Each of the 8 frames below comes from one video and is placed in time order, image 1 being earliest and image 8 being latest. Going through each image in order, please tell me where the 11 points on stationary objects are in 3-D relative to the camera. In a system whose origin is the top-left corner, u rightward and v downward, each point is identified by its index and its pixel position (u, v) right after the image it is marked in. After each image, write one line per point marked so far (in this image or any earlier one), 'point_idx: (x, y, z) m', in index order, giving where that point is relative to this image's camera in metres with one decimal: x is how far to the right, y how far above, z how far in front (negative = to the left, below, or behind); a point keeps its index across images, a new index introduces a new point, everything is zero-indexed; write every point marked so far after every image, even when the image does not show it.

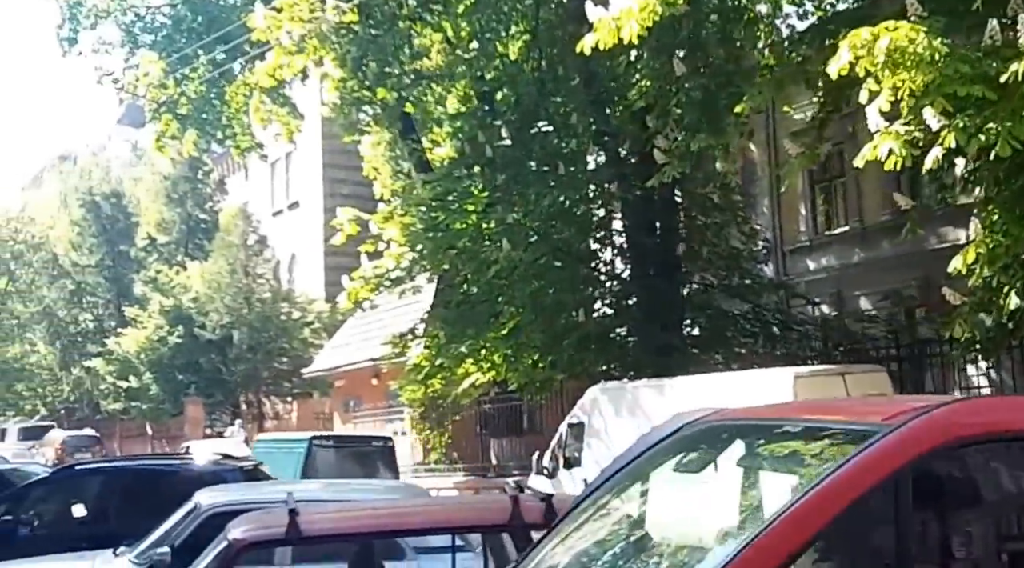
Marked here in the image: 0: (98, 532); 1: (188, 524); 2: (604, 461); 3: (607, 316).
0: (-3.2, -2.0, +11.1) m
1: (-1.9, -1.4, +8.4) m
2: (+1.0, -1.9, +14.9) m
3: (+1.2, -0.4, +18.8) m
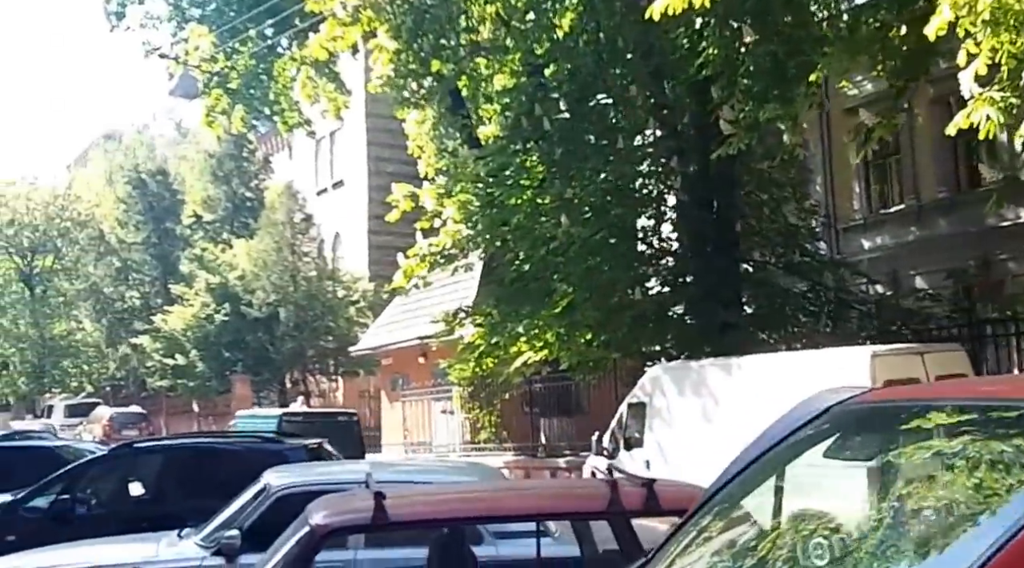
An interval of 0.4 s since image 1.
0: (-2.7, -1.8, +10.9) m
1: (-1.5, -1.3, +8.1) m
2: (+1.6, -1.6, +14.6) m
3: (+1.9, -0.1, +18.4) m
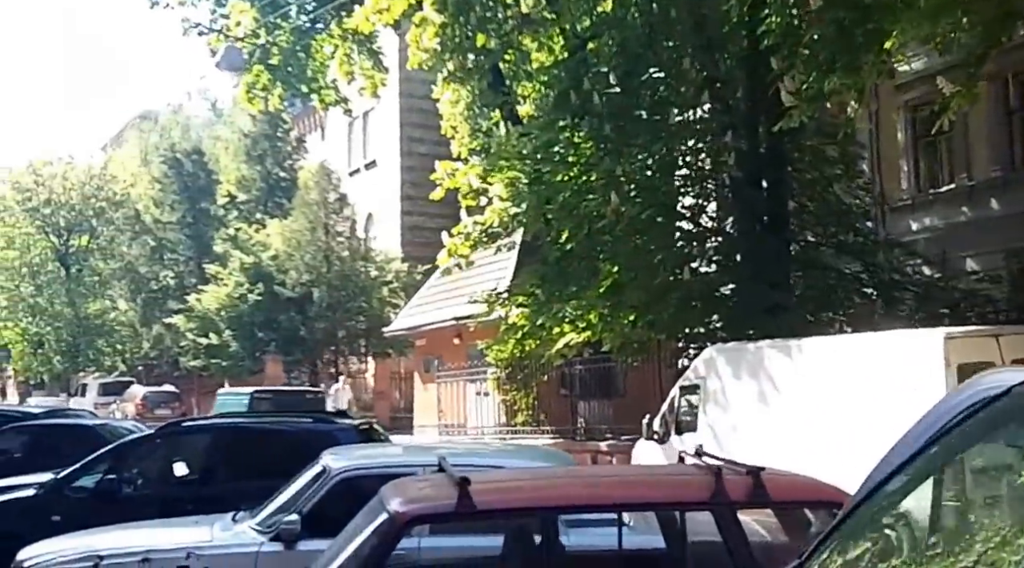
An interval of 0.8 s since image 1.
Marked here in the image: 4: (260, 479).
0: (-2.3, -1.6, +10.6) m
1: (-1.1, -1.1, +7.8) m
2: (+2.1, -1.4, +14.2) m
3: (+2.5, +0.1, +18.0) m
4: (-1.9, -1.5, +10.7) m
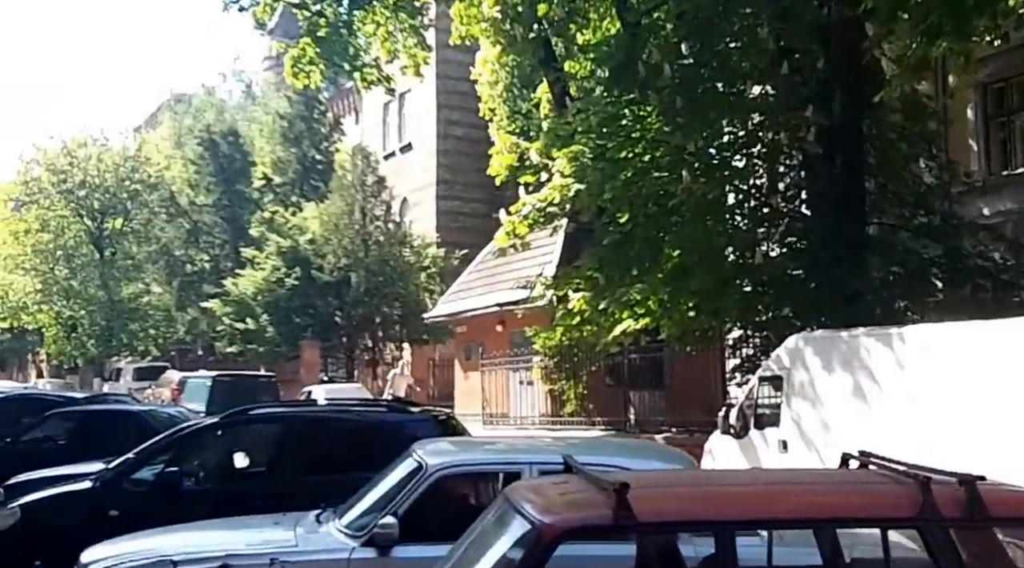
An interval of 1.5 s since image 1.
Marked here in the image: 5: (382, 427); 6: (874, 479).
0: (-1.7, -1.4, +9.8) m
1: (-0.5, -1.0, +7.0) m
2: (+2.8, -1.2, +13.3) m
3: (+3.3, +0.3, +17.1) m
4: (-1.3, -1.3, +9.9) m
5: (-0.9, -1.0, +10.1) m
6: (+1.3, -0.7, +4.9) m
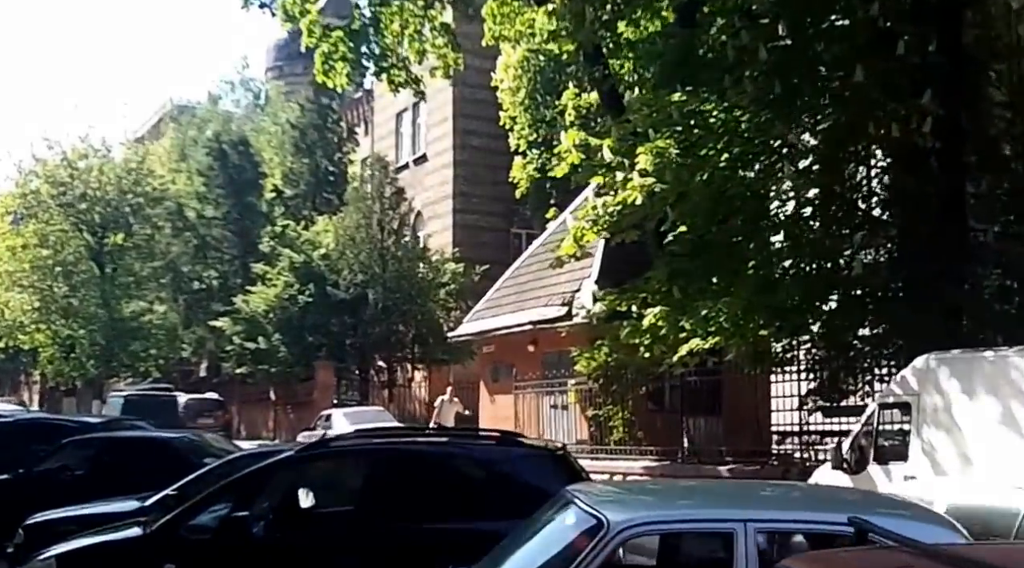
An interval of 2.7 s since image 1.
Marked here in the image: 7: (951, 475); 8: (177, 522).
0: (-0.9, -1.4, +7.9) m
1: (+0.3, -1.0, +5.1) m
2: (+3.5, -1.3, +11.5) m
3: (+4.0, +0.2, +15.3) m
4: (-0.5, -1.4, +8.0) m
5: (-0.1, -1.1, +8.3) m
6: (+2.1, -0.6, +3.1) m
7: (+3.6, -1.5, +11.5) m
8: (-2.0, -1.4, +8.3) m
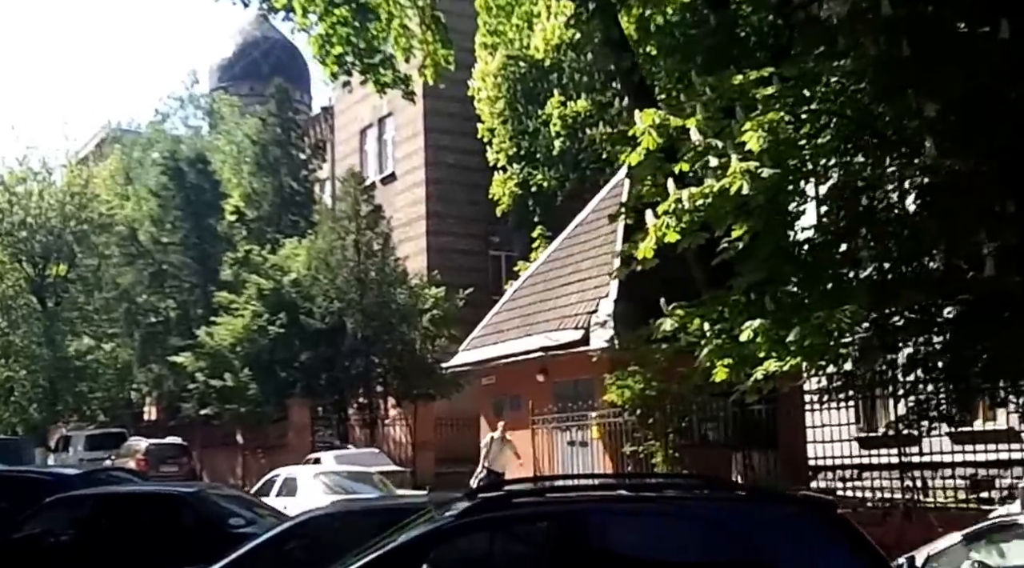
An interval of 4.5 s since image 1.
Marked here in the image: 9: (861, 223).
0: (+0.2, -1.4, +5.2) m
1: (+1.5, -0.9, +2.5) m
2: (+4.4, -1.3, +9.0) m
3: (+4.6, +0.2, +12.8) m
4: (+0.5, -1.3, +5.3) m
5: (+0.9, -1.0, +5.6) m
6: (+3.3, -0.4, +0.5) m
7: (+4.4, -1.4, +9.0) m
8: (-1.0, -1.4, +5.5) m
9: (+3.2, +0.6, +12.4) m
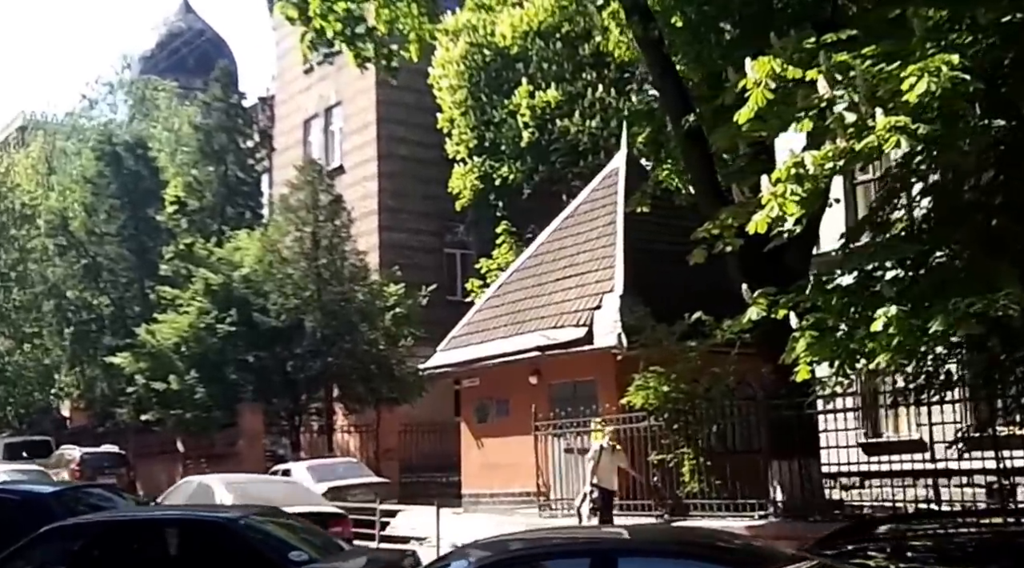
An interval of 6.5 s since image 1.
0: (+1.4, -1.2, +3.3) m
1: (+3.0, -0.6, +0.7) m
2: (+5.4, -1.1, +7.4) m
3: (+5.3, +0.3, +11.3) m
4: (+1.8, -1.1, +3.5) m
5: (+2.1, -0.8, +3.8) m
6: (+5.0, -0.1, -1.1) m
7: (+5.4, -1.3, +7.5) m
8: (+0.3, -1.1, +3.5) m
9: (+4.0, +0.7, +10.8) m
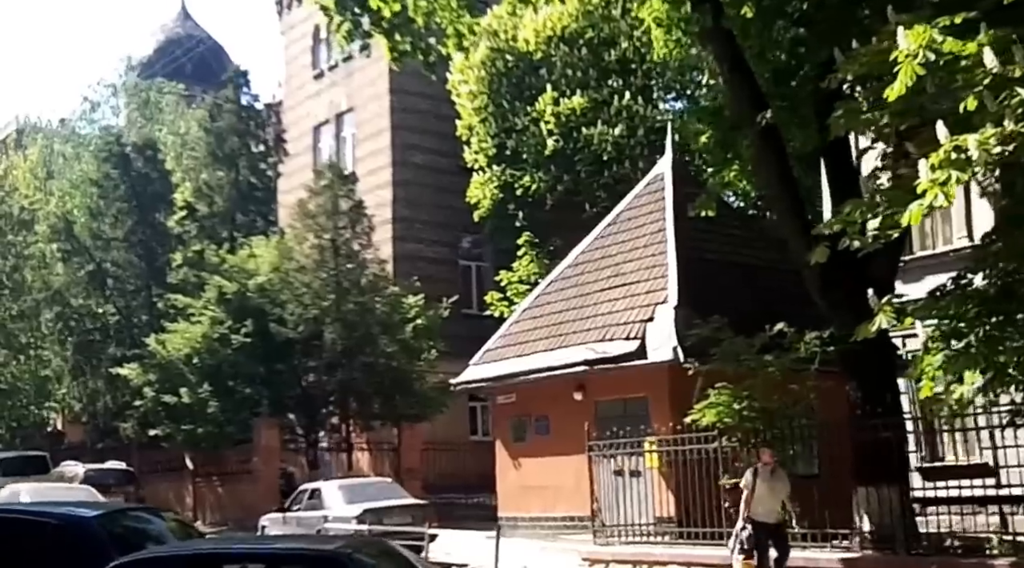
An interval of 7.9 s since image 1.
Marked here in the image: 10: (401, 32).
0: (+2.4, -1.0, +2.1) m
1: (+4.0, -0.5, -0.5) m
2: (+6.3, -1.1, +6.3) m
3: (+6.2, +0.2, +10.2) m
4: (+2.8, -1.0, +2.2) m
5: (+3.1, -0.7, +2.6) m
6: (+6.1, 0.0, -2.2) m
7: (+6.3, -1.3, +6.3) m
8: (+1.2, -1.0, +2.3) m
9: (+4.8, +0.7, +9.6) m
10: (-1.4, +3.4, +18.8) m
